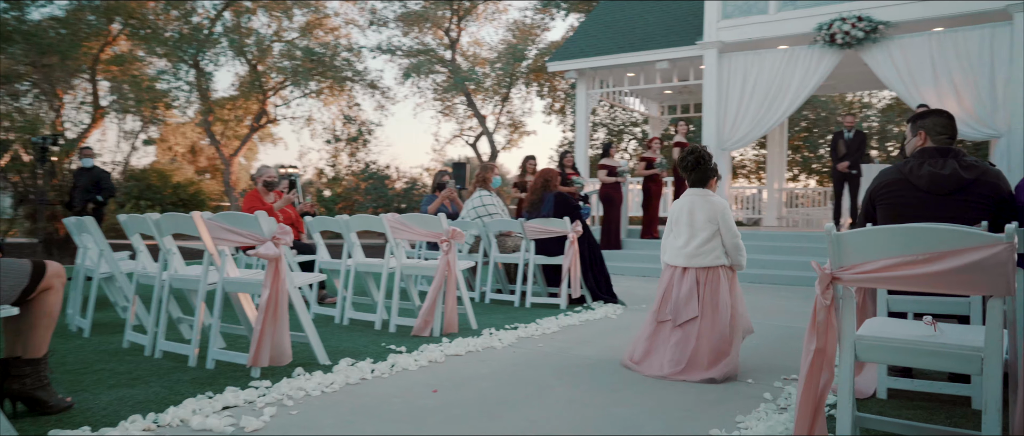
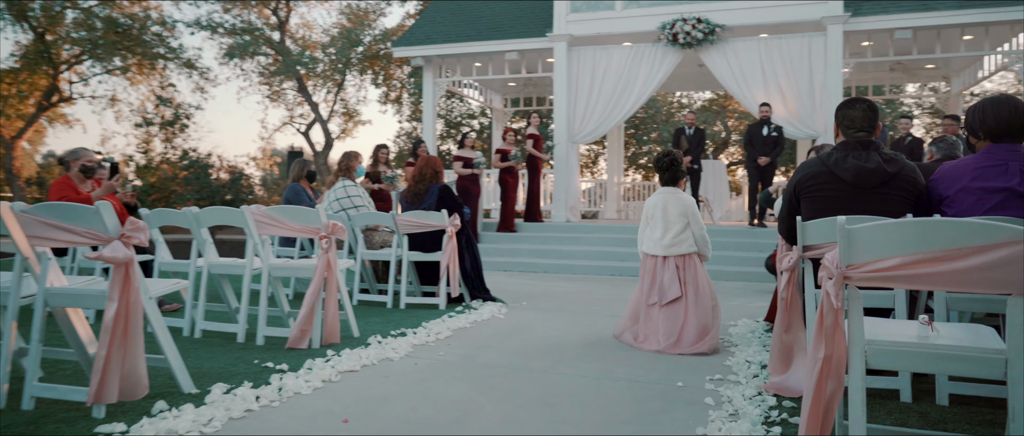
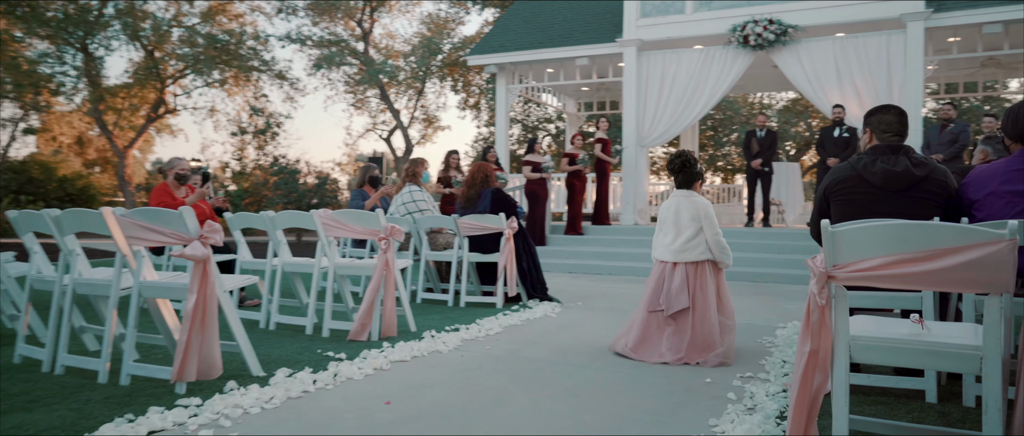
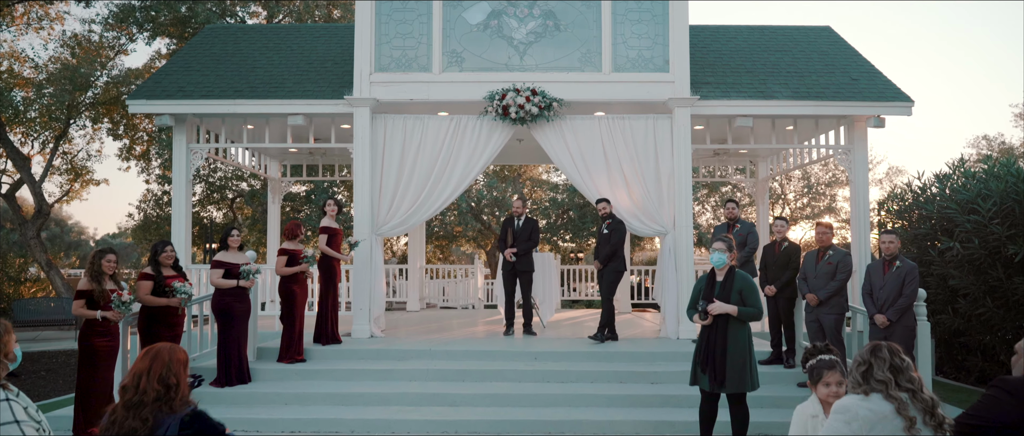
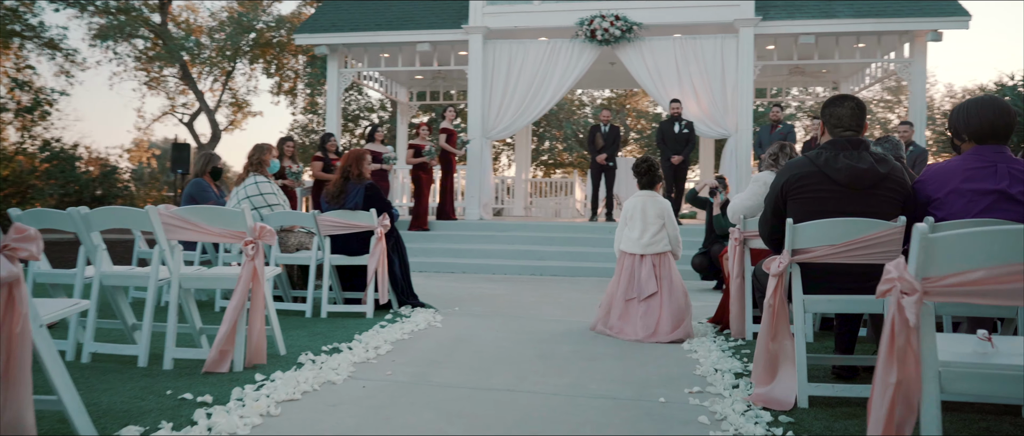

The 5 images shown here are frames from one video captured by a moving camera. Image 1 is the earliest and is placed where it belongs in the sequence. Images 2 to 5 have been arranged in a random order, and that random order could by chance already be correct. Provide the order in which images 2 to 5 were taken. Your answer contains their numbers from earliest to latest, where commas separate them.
3, 2, 5, 4
